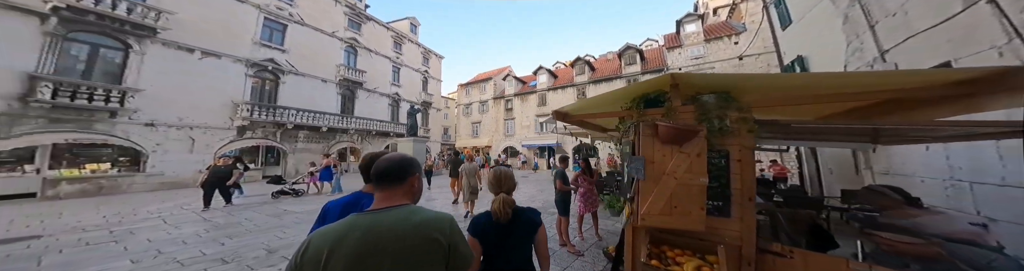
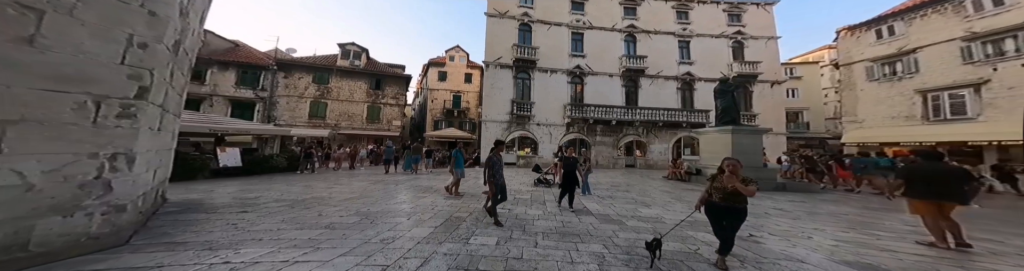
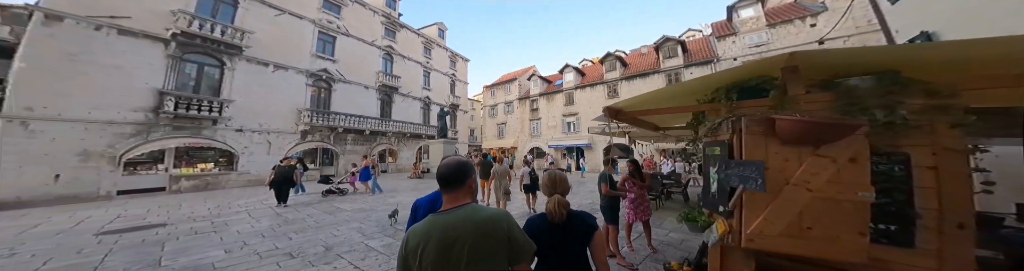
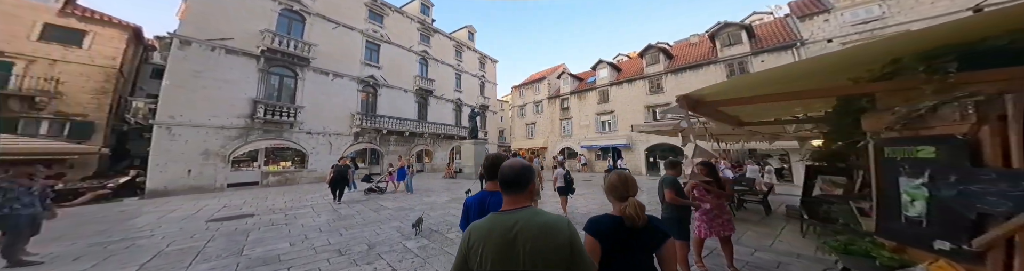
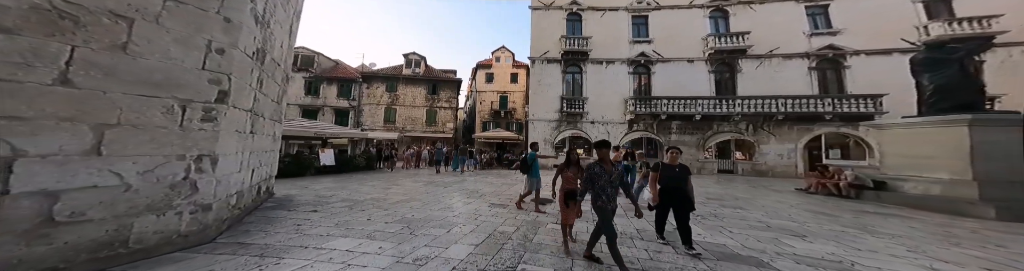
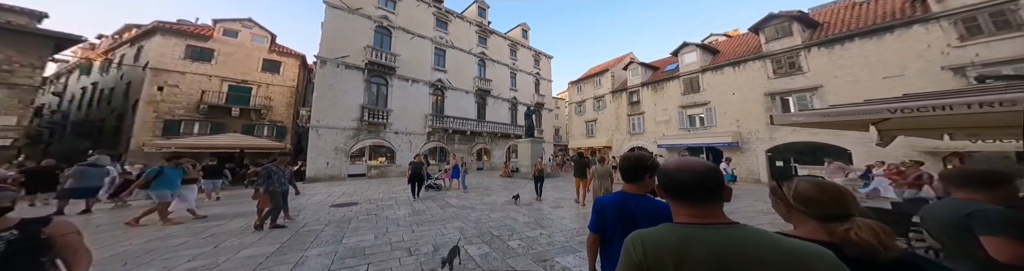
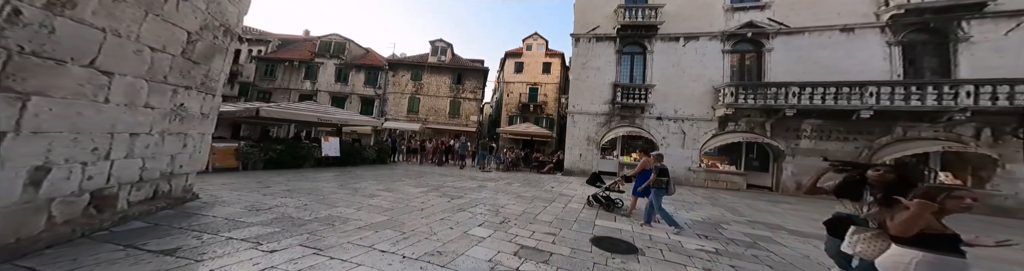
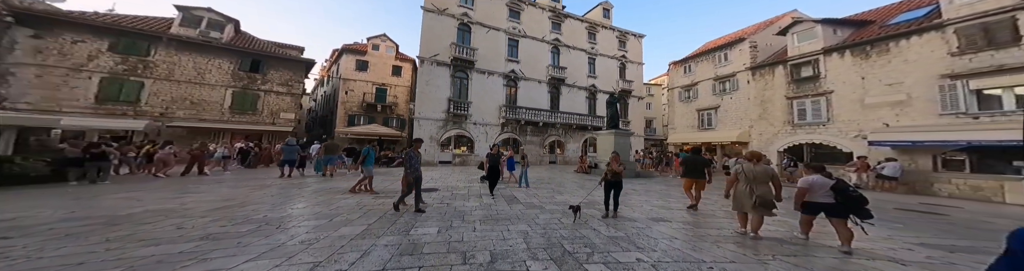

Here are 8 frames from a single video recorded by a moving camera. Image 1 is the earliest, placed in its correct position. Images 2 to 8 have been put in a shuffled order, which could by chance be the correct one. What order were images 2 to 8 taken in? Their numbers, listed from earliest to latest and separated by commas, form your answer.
3, 4, 6, 8, 2, 5, 7
